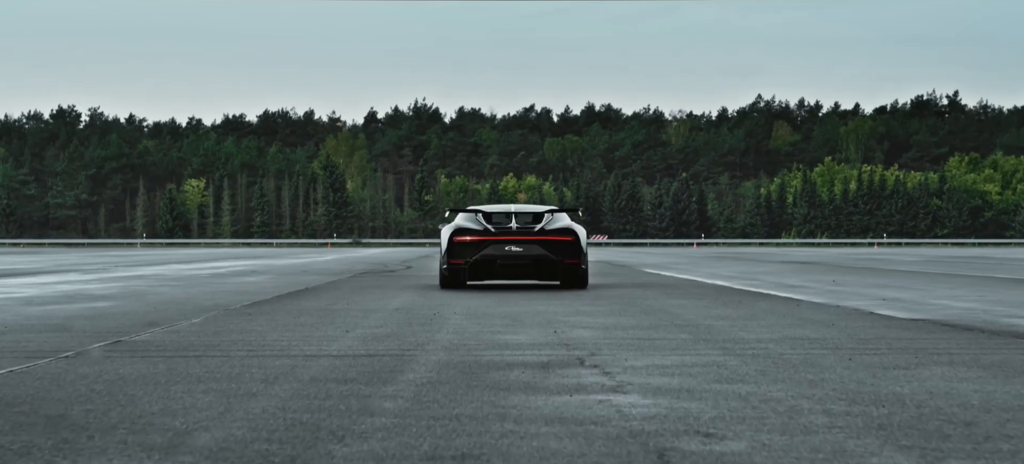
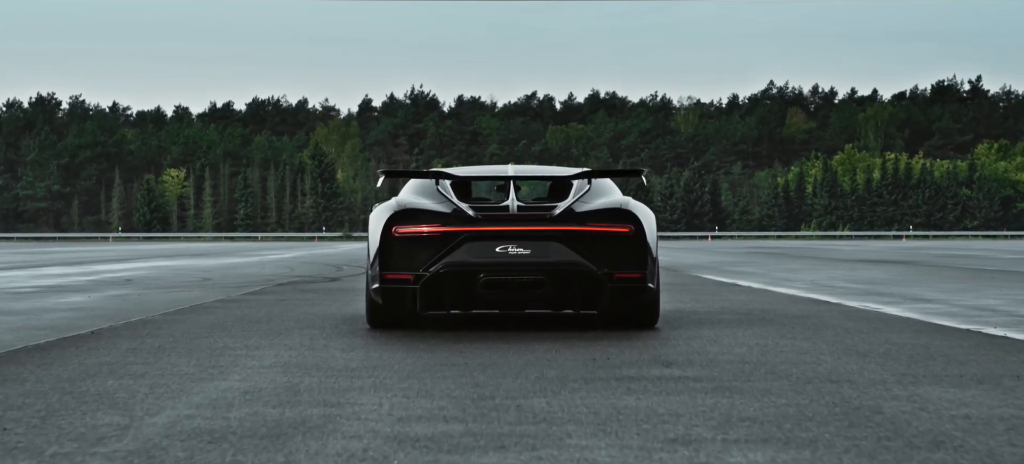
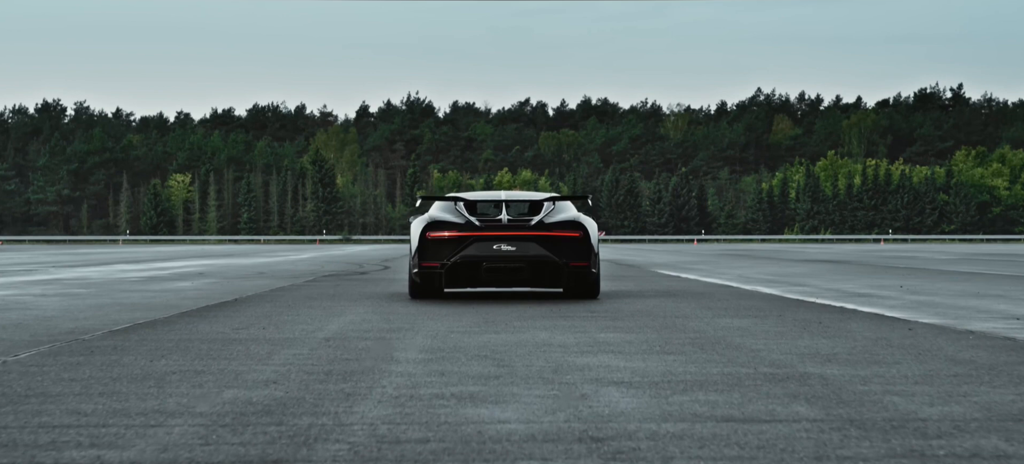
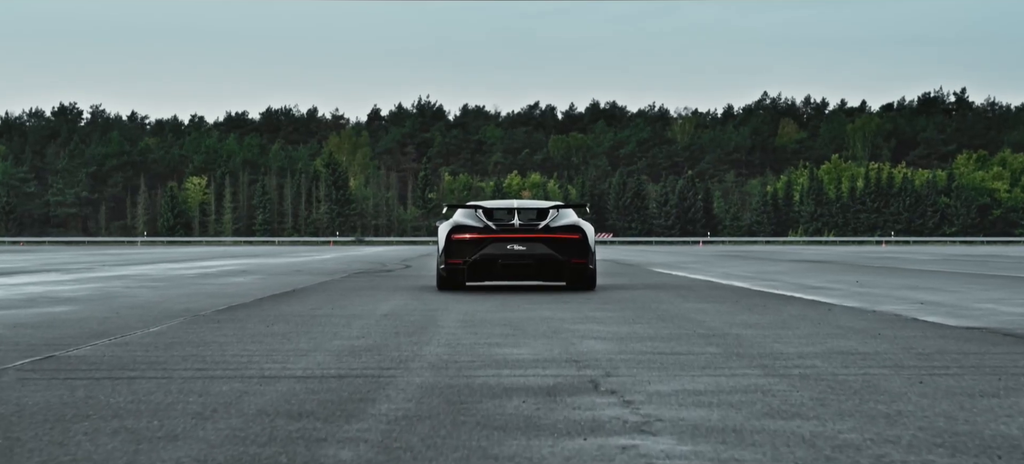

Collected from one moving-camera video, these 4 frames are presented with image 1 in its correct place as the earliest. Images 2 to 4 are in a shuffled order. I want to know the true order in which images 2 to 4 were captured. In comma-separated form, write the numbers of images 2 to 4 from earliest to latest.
4, 3, 2
